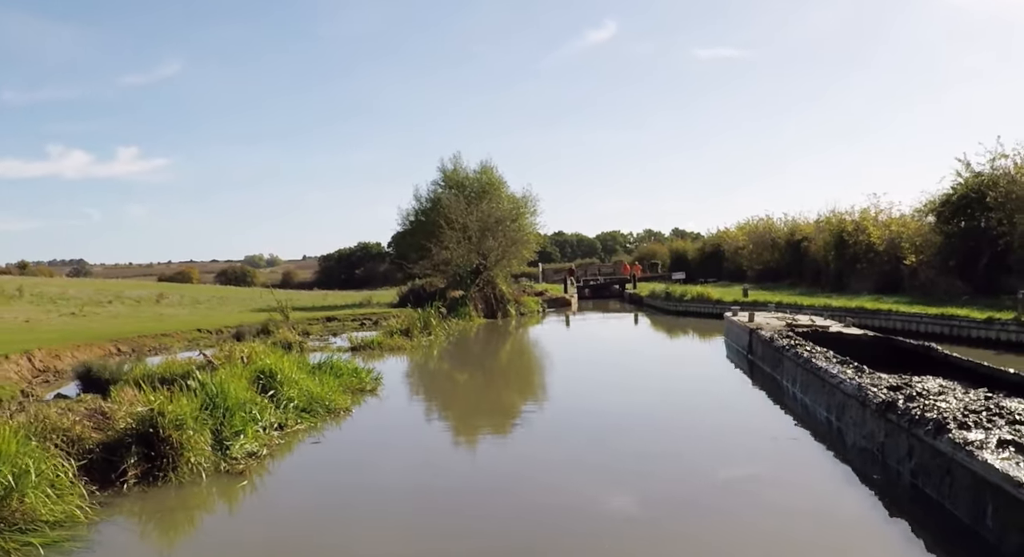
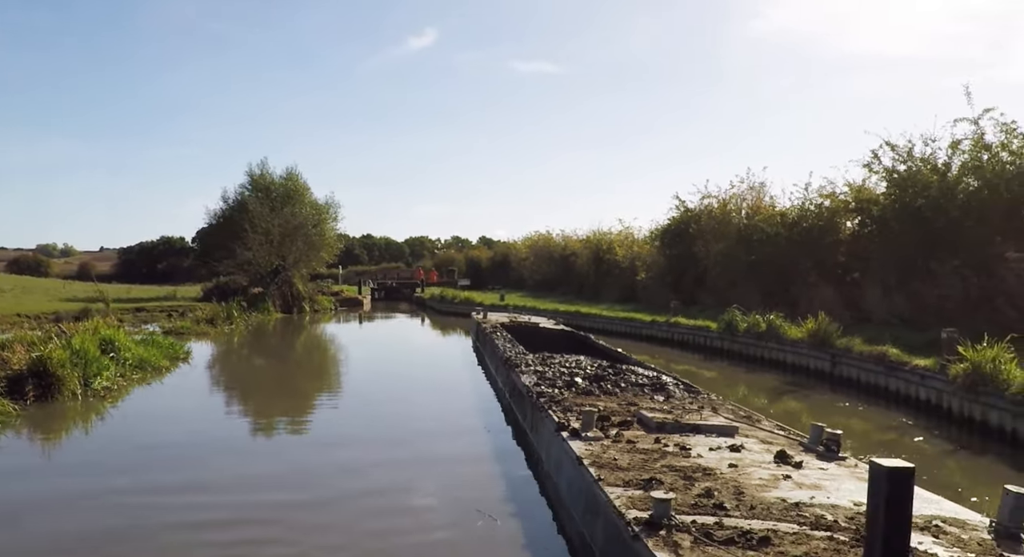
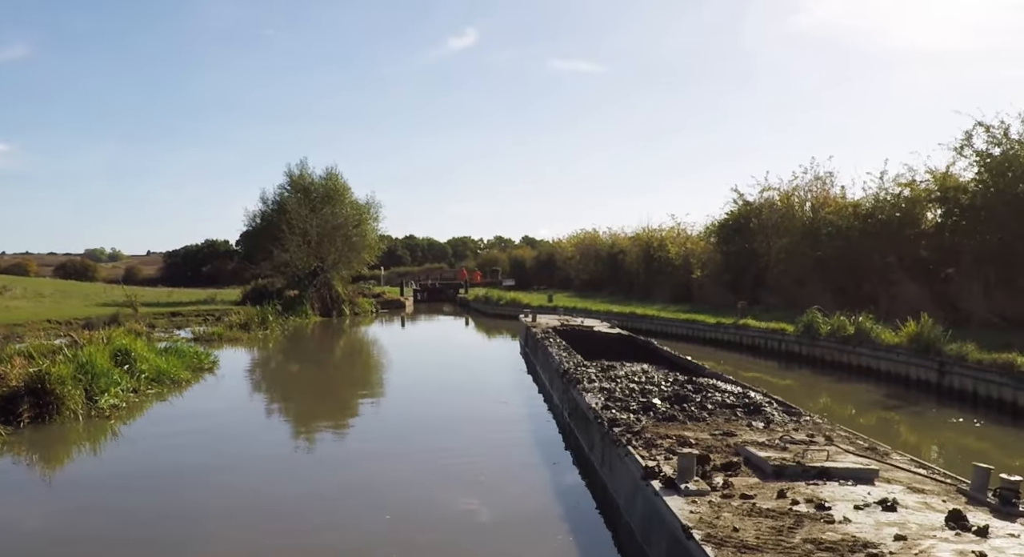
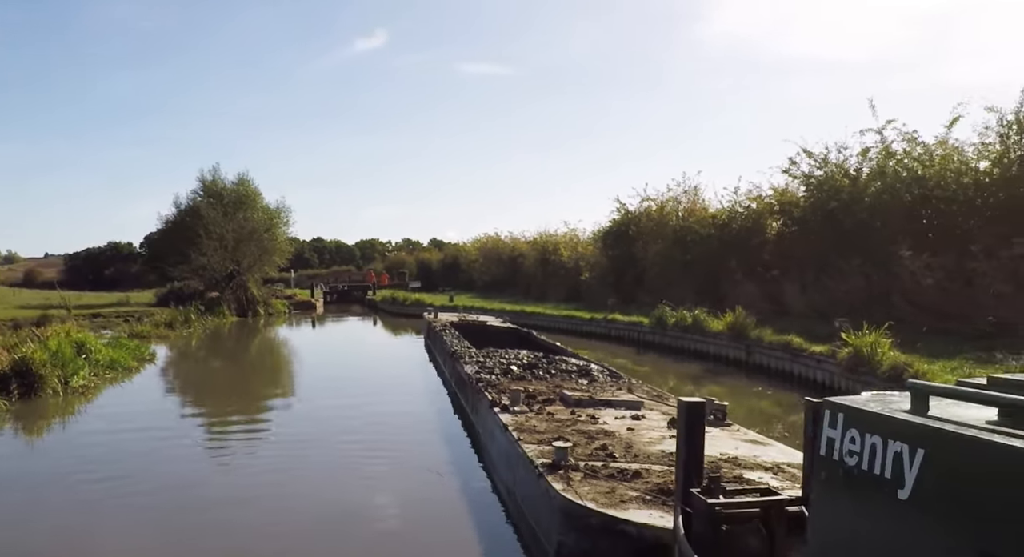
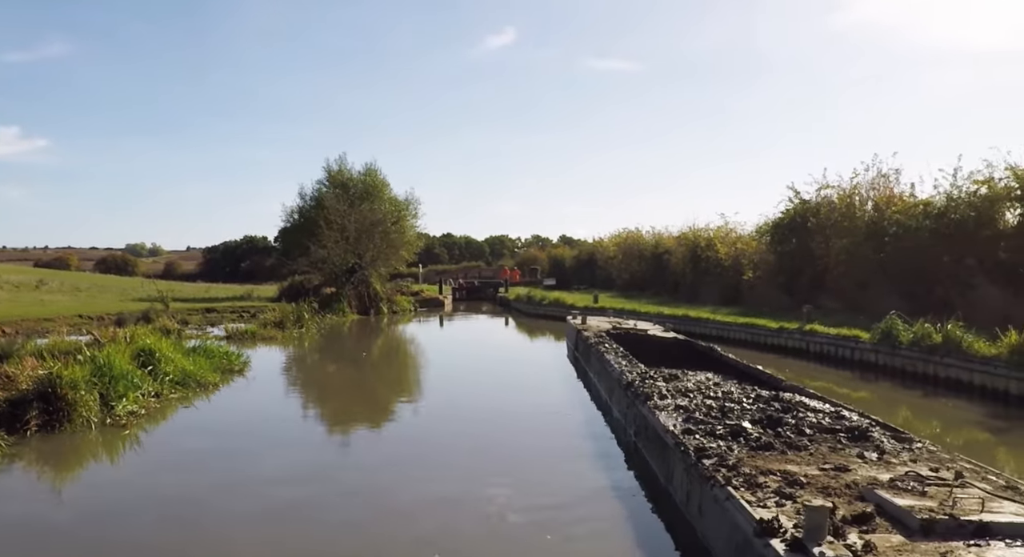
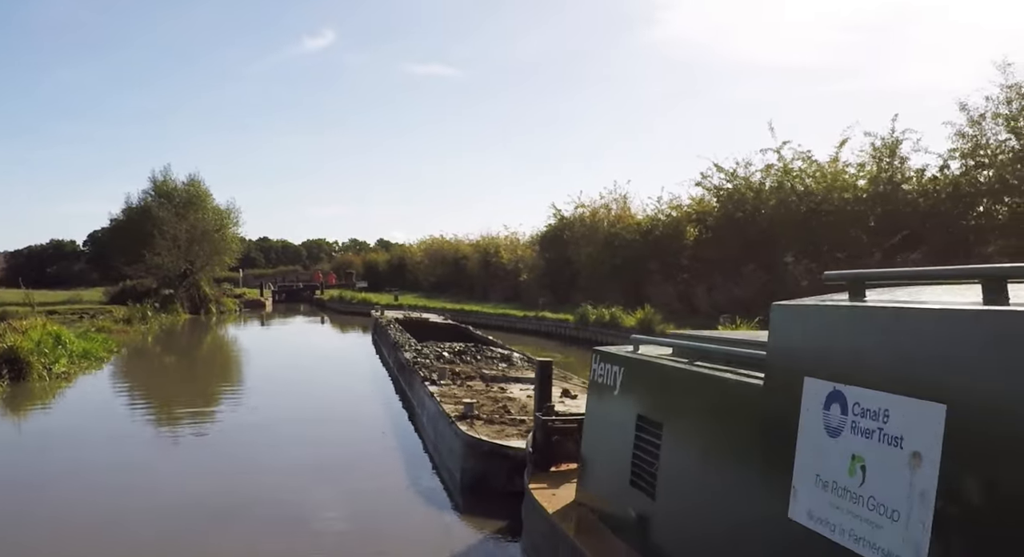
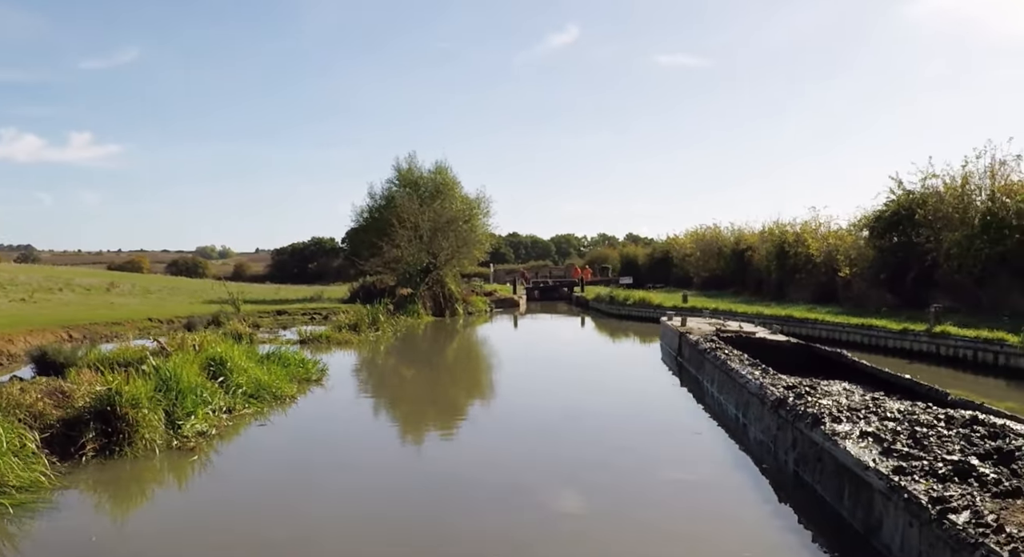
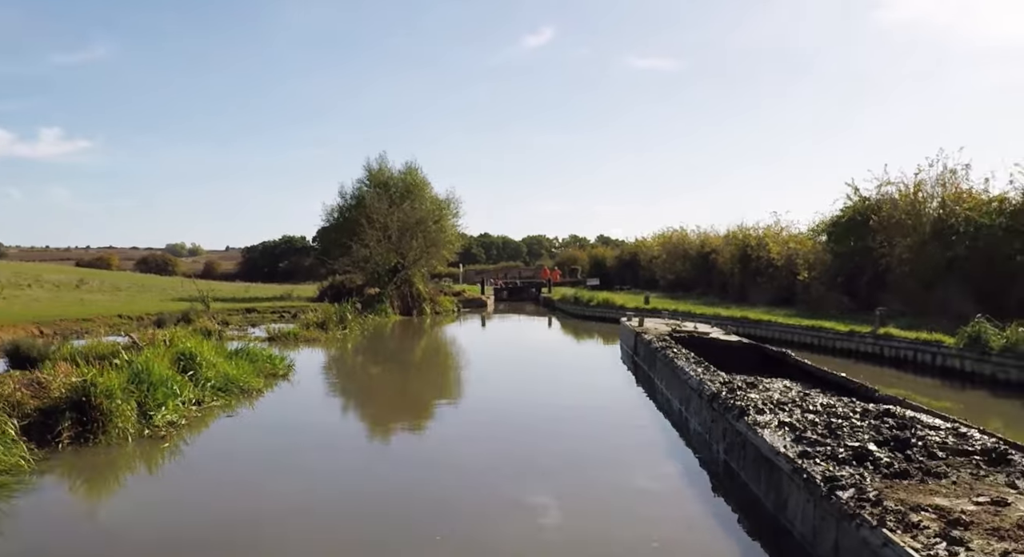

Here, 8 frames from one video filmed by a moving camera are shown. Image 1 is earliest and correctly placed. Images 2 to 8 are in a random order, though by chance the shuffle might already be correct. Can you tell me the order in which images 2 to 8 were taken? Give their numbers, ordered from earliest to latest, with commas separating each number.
7, 8, 5, 3, 2, 4, 6
